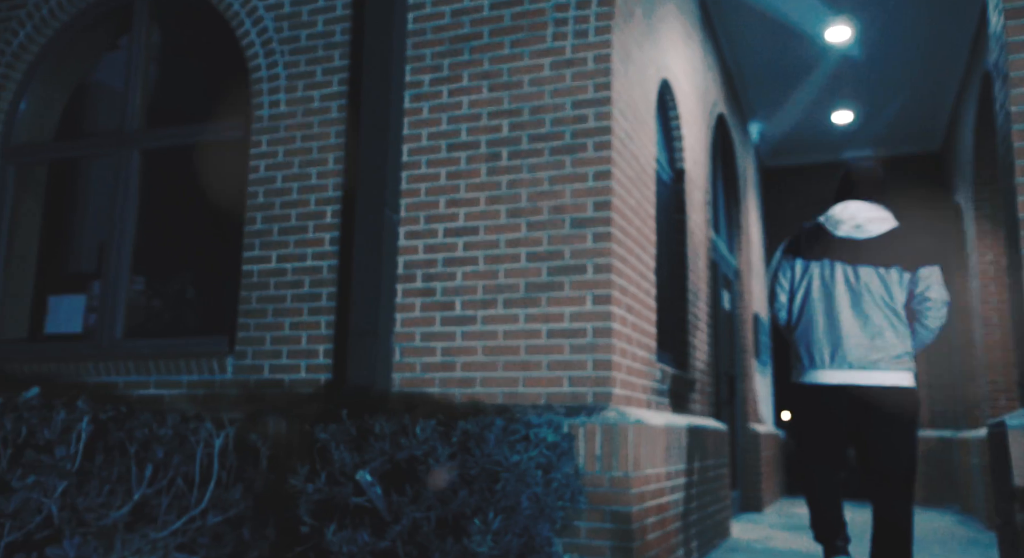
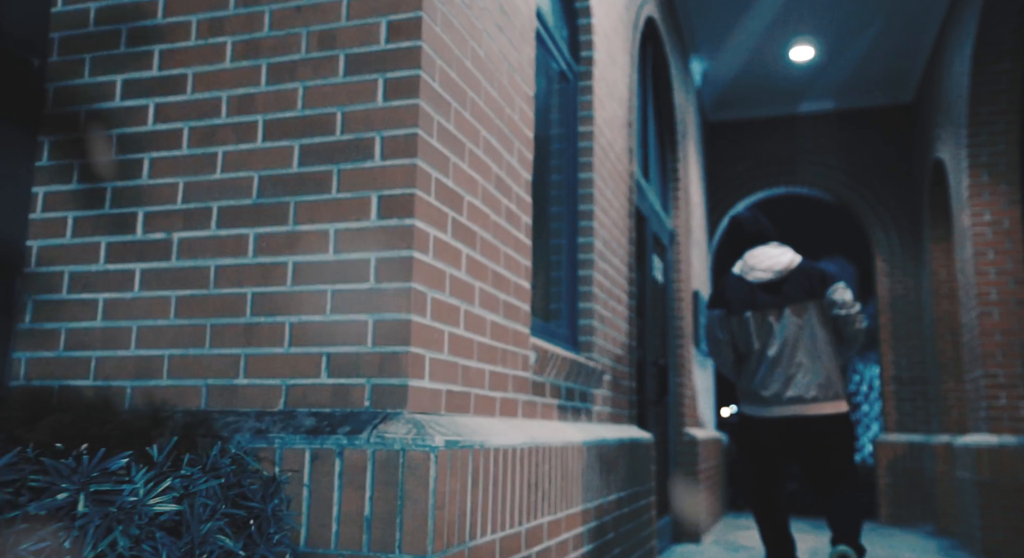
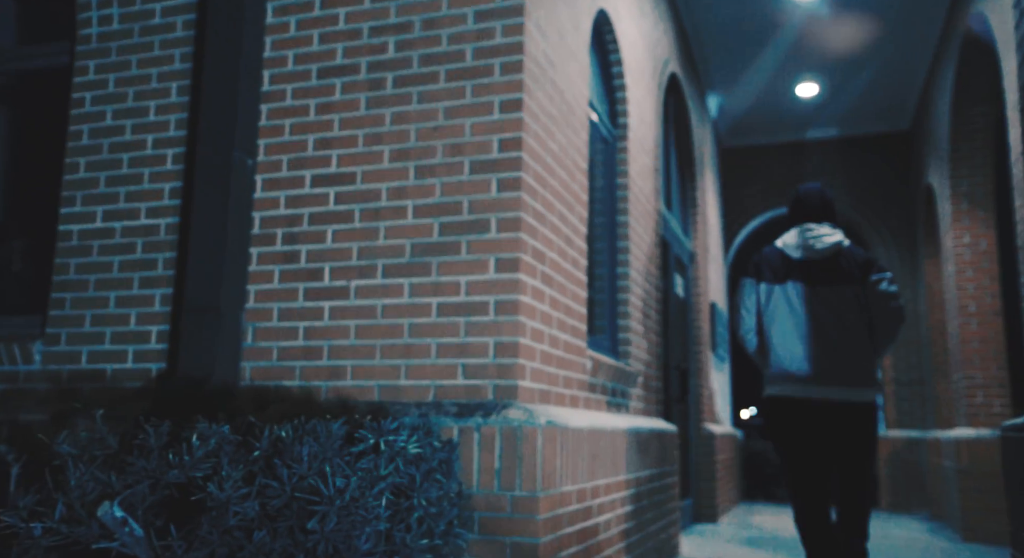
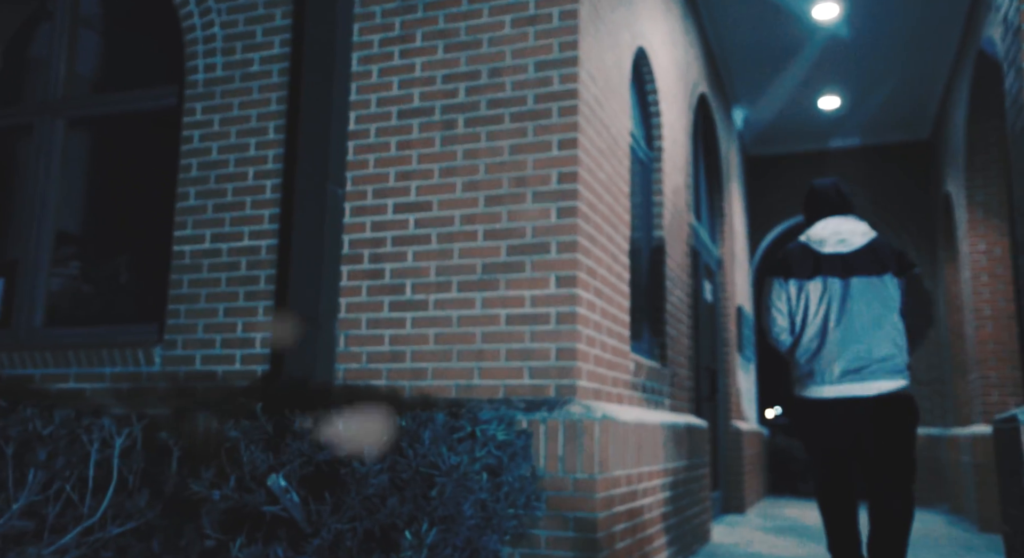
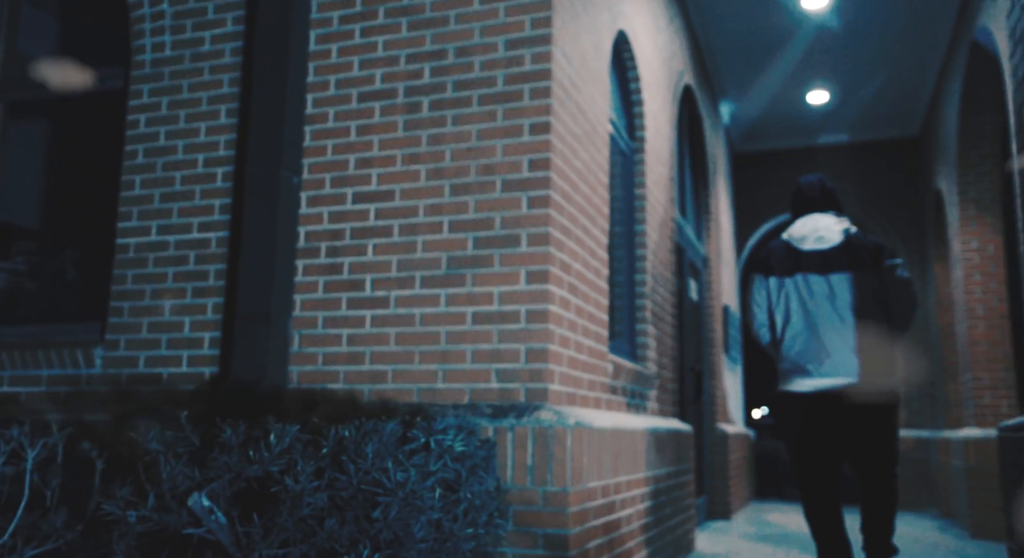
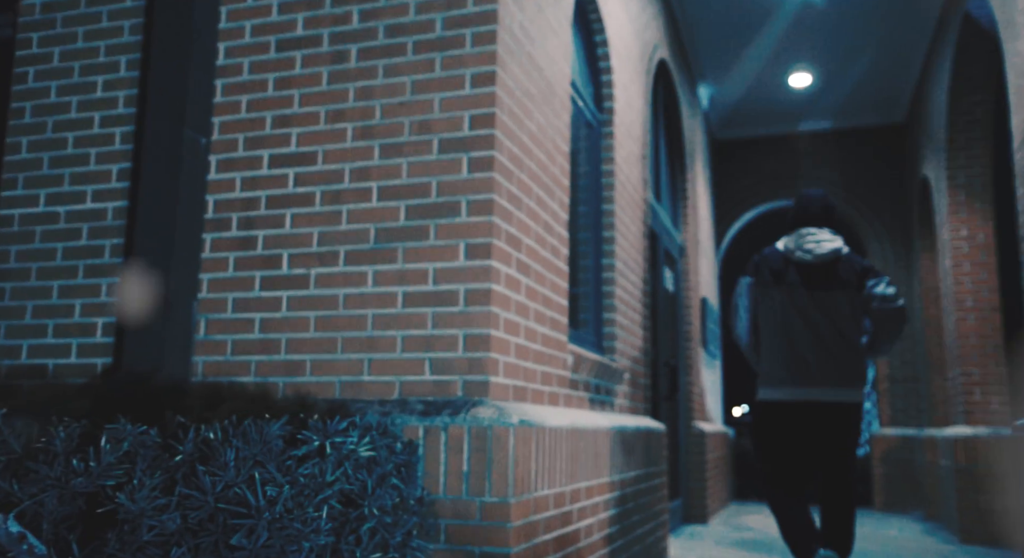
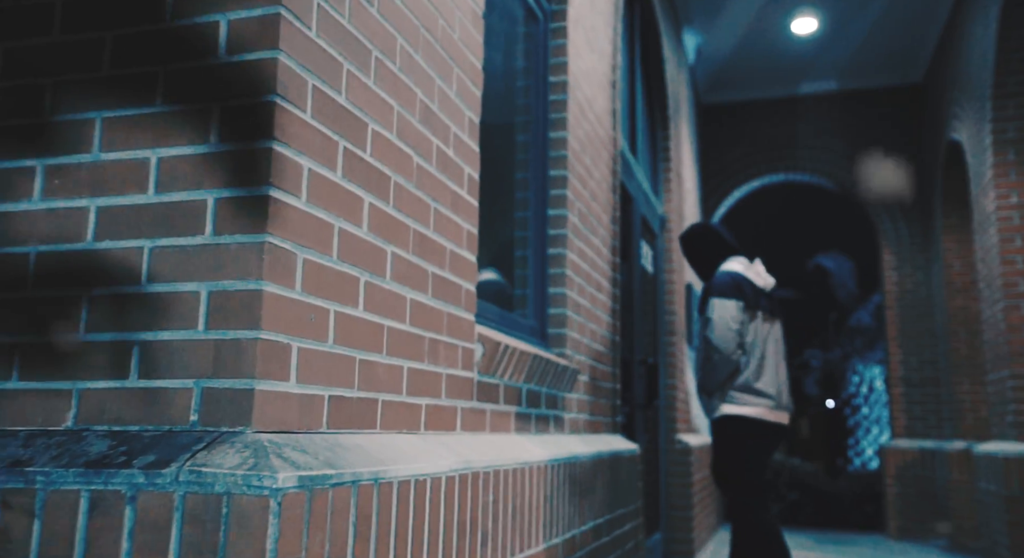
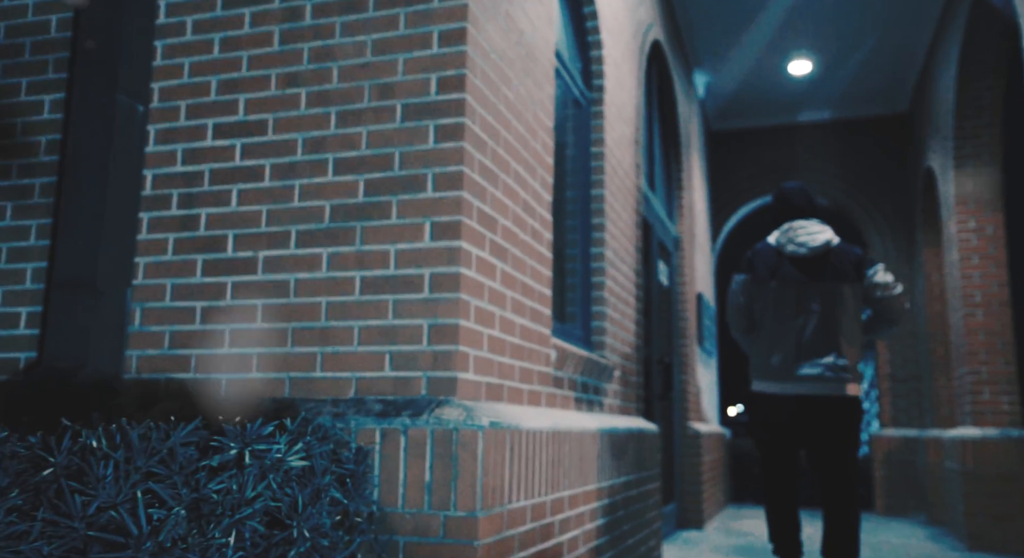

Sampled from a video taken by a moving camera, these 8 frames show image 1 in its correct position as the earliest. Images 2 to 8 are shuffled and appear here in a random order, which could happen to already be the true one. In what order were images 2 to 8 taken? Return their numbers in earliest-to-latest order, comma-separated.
4, 5, 3, 6, 8, 2, 7
